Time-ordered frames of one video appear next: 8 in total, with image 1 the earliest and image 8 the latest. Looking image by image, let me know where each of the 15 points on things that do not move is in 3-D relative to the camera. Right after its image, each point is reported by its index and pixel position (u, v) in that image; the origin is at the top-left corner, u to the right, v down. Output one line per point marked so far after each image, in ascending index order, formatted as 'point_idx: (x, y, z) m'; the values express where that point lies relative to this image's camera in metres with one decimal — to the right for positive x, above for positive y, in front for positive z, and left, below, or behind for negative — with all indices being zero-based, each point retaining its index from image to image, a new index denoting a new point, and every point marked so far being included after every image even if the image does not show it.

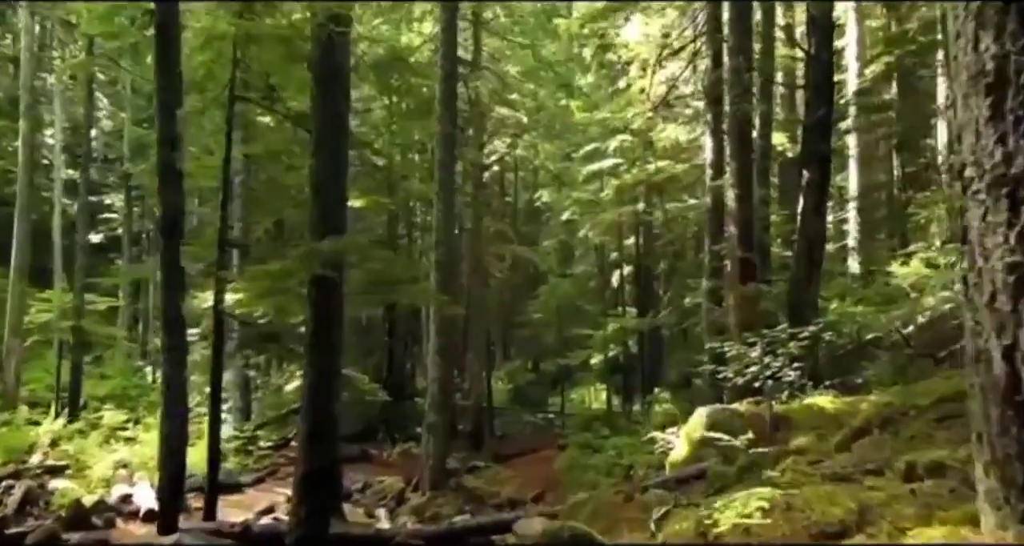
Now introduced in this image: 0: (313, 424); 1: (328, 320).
0: (-1.9, -1.4, +7.2) m
1: (-1.8, -0.4, +7.3) m
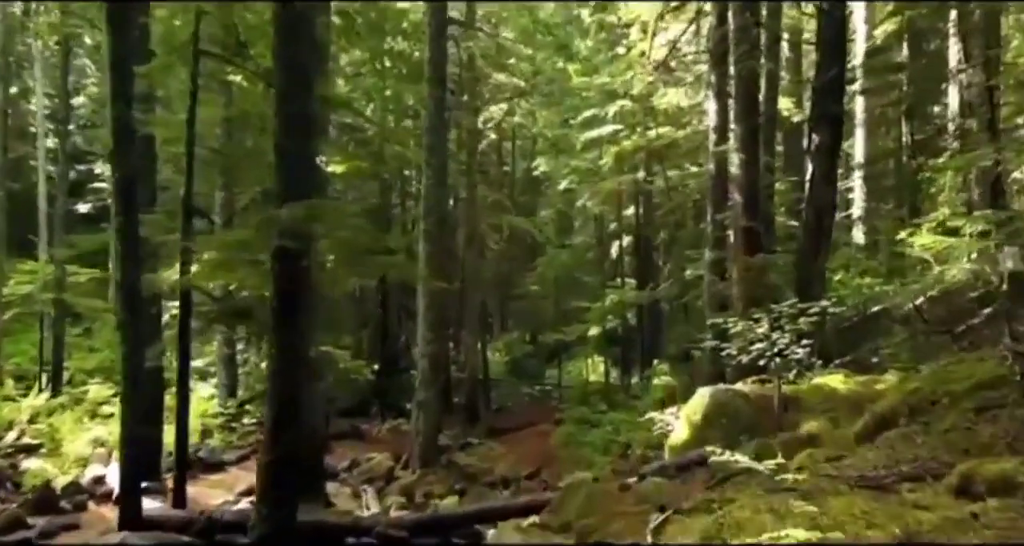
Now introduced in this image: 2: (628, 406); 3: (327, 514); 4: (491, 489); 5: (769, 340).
0: (-2.1, -1.1, +6.5) m
1: (-1.9, -0.2, +6.6) m
2: (+2.7, -3.2, +17.7) m
3: (-2.0, -2.7, +8.2) m
4: (-0.4, -4.0, +13.6) m
5: (+3.1, -0.8, +9.0) m
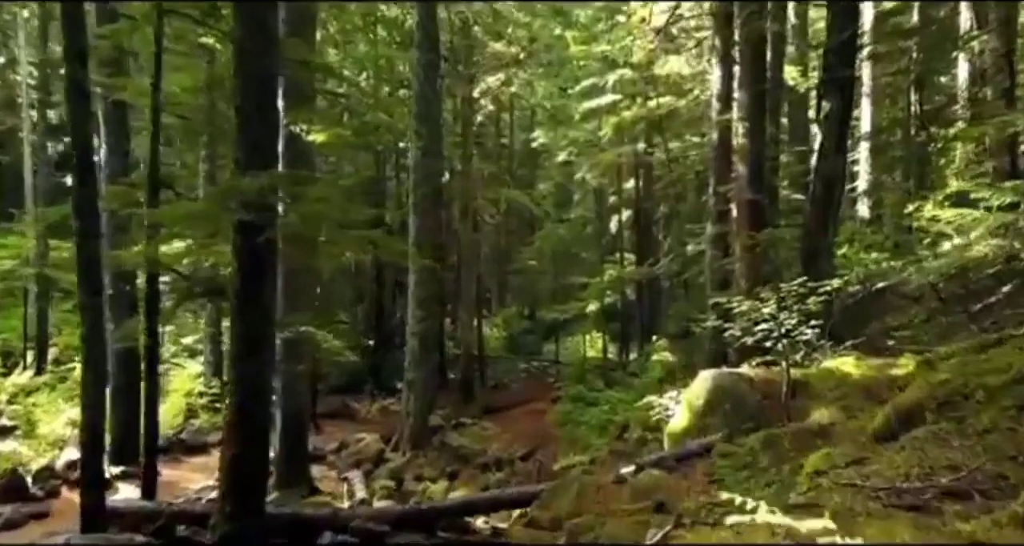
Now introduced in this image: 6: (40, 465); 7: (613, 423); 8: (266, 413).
0: (-2.2, -0.9, +6.0) m
1: (-2.0, 0.0, +6.0) m
2: (+2.6, -2.6, +17.2) m
3: (-2.1, -2.4, +7.7) m
4: (-0.5, -3.6, +13.1) m
5: (+3.0, -0.5, +8.4) m
6: (-7.0, -2.9, +11.1) m
7: (+2.0, -2.9, +14.4) m
8: (-2.1, -1.1, +6.1) m
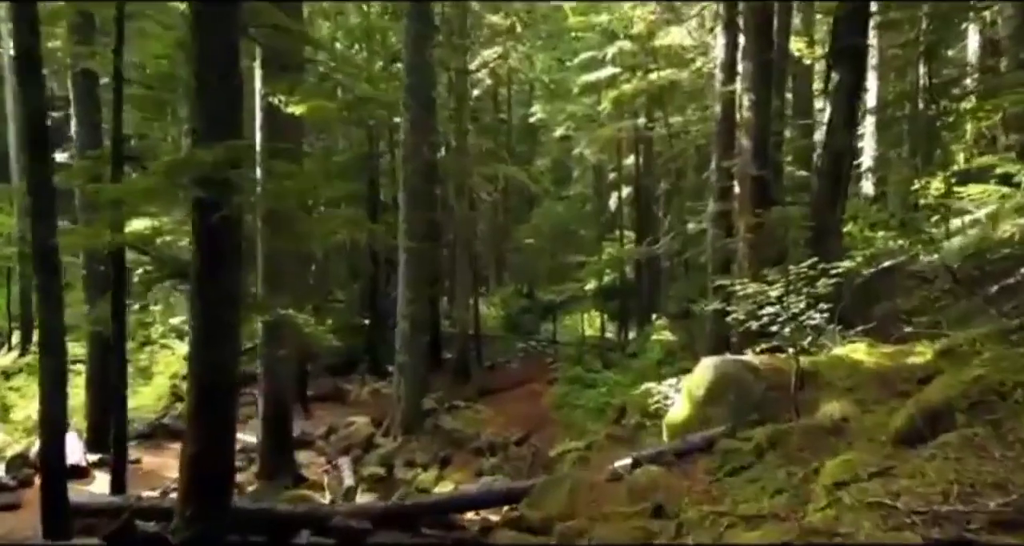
0: (-2.3, -0.8, +5.5) m
1: (-2.1, +0.2, +5.5) m
2: (+2.5, -2.1, +16.8) m
3: (-2.3, -2.2, +7.3) m
4: (-0.6, -3.3, +12.7) m
5: (+2.9, -0.3, +7.9) m
6: (-7.1, -2.6, +10.7) m
7: (+1.9, -2.5, +14.0) m
8: (-2.2, -1.0, +5.7) m
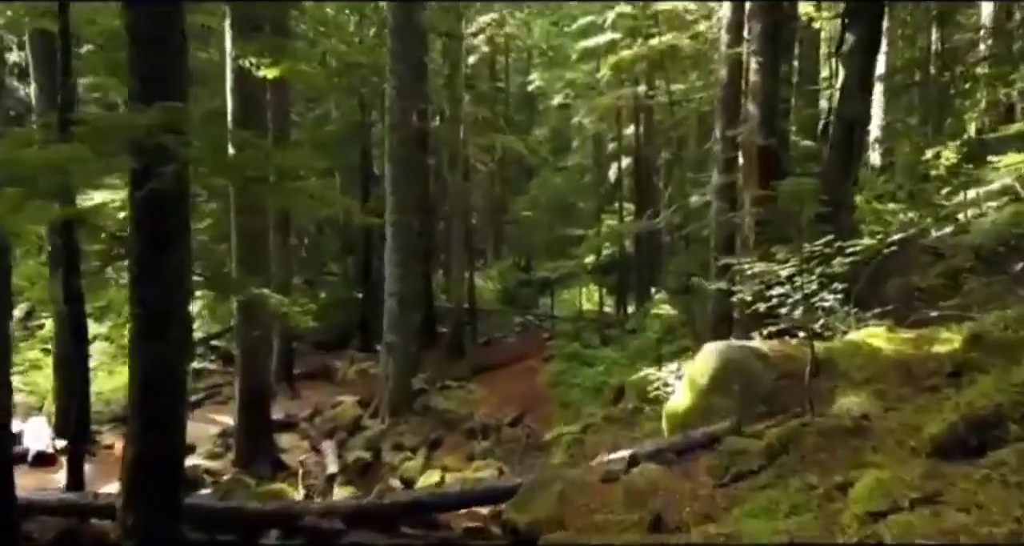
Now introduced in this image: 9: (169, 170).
0: (-2.4, -0.7, +4.9) m
1: (-2.3, +0.3, +4.9) m
2: (+2.4, -1.5, +16.2) m
3: (-2.4, -2.0, +6.7) m
4: (-0.7, -2.9, +12.2) m
5: (+2.7, -0.1, +7.3) m
6: (-7.3, -2.2, +10.2) m
7: (+1.7, -2.0, +13.4) m
8: (-2.3, -0.9, +5.1) m
9: (-2.1, +0.6, +4.7) m
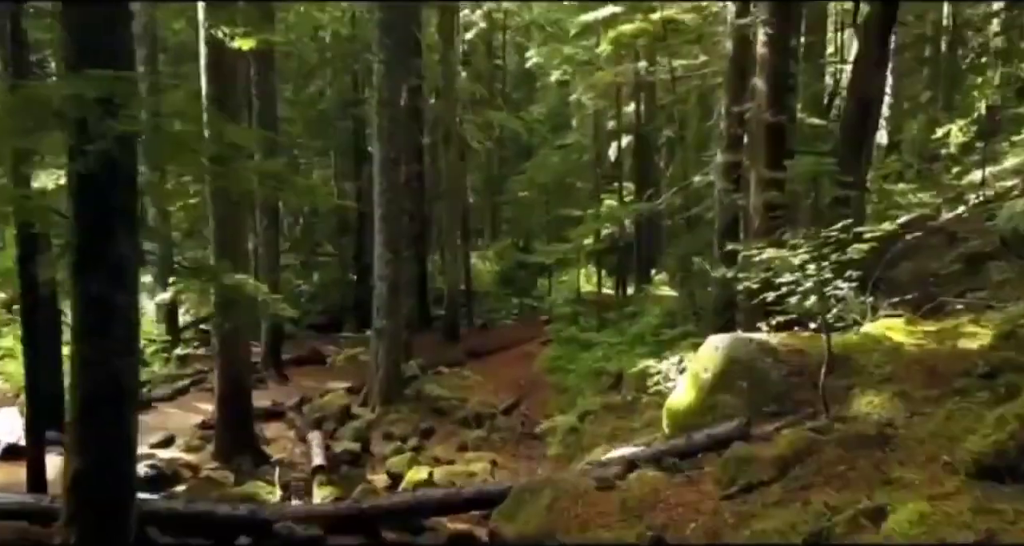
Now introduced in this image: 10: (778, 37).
0: (-2.5, -0.6, +4.4) m
1: (-2.3, +0.3, +4.4) m
2: (+2.3, -1.2, +15.8) m
3: (-2.5, -1.9, +6.3) m
4: (-0.8, -2.6, +11.8) m
5: (+2.7, 0.0, +6.8) m
6: (-7.3, -2.0, +9.7) m
7: (+1.6, -1.7, +13.0) m
8: (-2.4, -0.8, +4.6) m
9: (-2.2, +0.7, +4.1) m
10: (+3.6, +3.2, +10.1) m
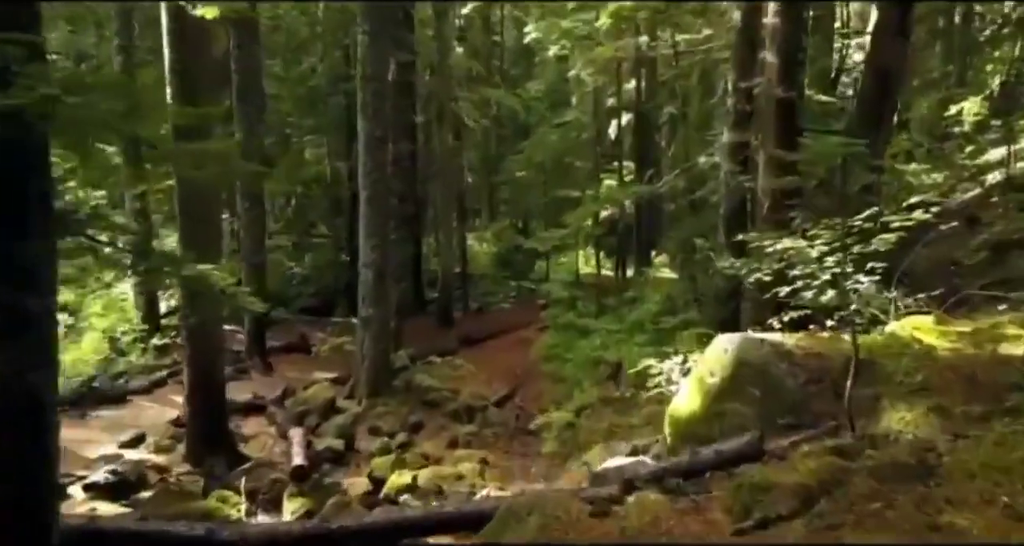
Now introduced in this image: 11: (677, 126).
0: (-2.6, -0.6, +3.8) m
1: (-2.5, +0.3, +3.7) m
2: (+2.2, -0.9, +15.1) m
3: (-2.6, -1.9, +5.7) m
4: (-0.9, -2.4, +11.2) m
5: (+2.6, +0.1, +6.2) m
6: (-7.4, -1.9, +9.1) m
7: (+1.5, -1.5, +12.4) m
8: (-2.5, -0.8, +3.9) m
9: (-2.3, +0.7, +3.5) m
10: (+3.5, +3.4, +9.3) m
11: (+4.3, +3.7, +19.2) m
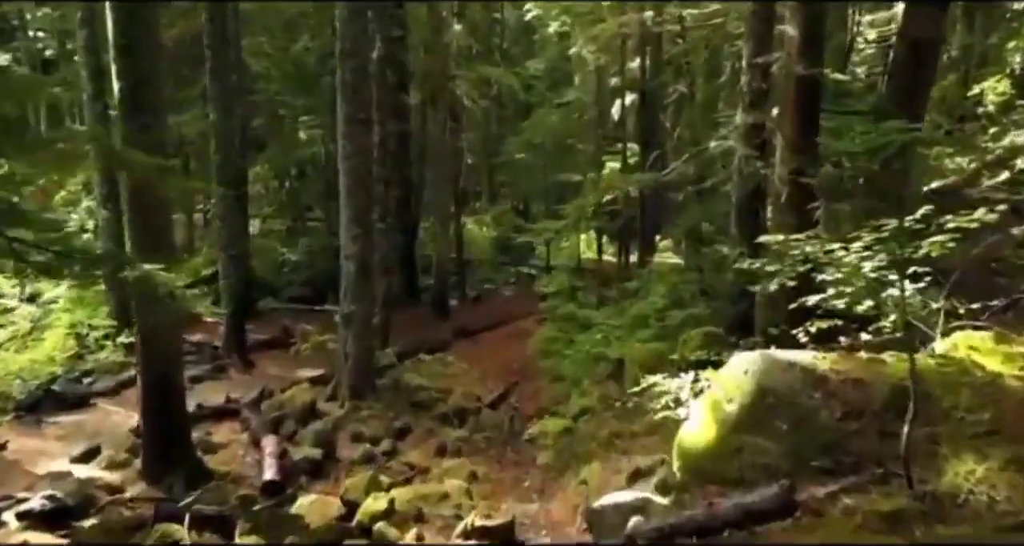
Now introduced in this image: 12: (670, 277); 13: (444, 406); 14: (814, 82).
0: (-2.7, -0.7, +2.9) m
1: (-2.6, +0.2, +2.8) m
2: (+2.1, -0.7, +14.3) m
3: (-2.7, -1.9, +4.8) m
4: (-1.0, -2.3, +10.4) m
5: (+2.4, 0.0, +5.3) m
6: (-7.6, -1.9, +8.3) m
7: (+1.4, -1.4, +11.5) m
8: (-2.6, -0.9, +3.1) m
9: (-2.4, +0.6, +2.6) m
10: (+3.4, +3.4, +8.3) m
11: (+4.2, +4.0, +18.2) m
12: (+2.9, -0.2, +13.7) m
13: (-1.1, -2.0, +11.5) m
14: (+3.3, +2.1, +8.3) m
